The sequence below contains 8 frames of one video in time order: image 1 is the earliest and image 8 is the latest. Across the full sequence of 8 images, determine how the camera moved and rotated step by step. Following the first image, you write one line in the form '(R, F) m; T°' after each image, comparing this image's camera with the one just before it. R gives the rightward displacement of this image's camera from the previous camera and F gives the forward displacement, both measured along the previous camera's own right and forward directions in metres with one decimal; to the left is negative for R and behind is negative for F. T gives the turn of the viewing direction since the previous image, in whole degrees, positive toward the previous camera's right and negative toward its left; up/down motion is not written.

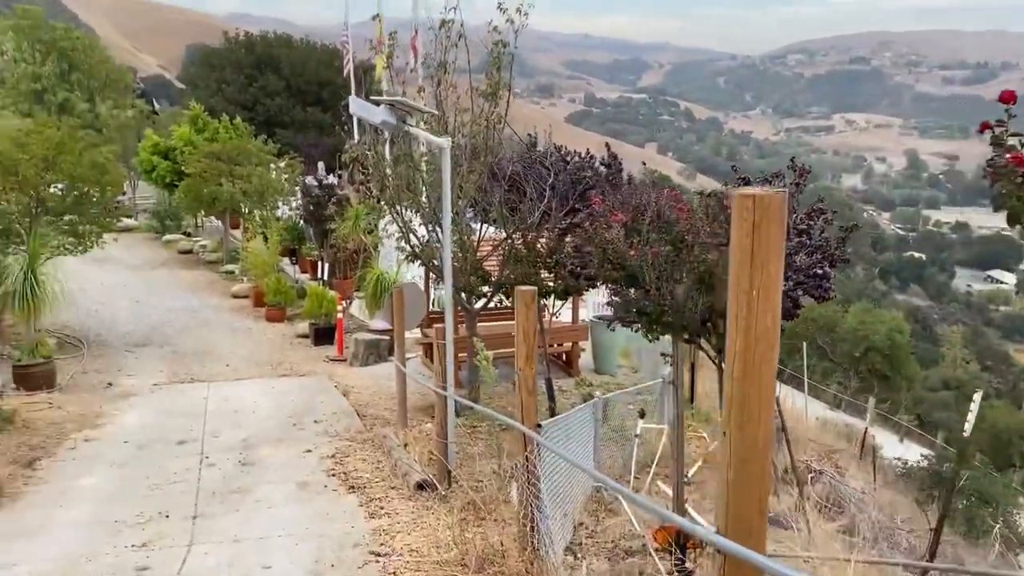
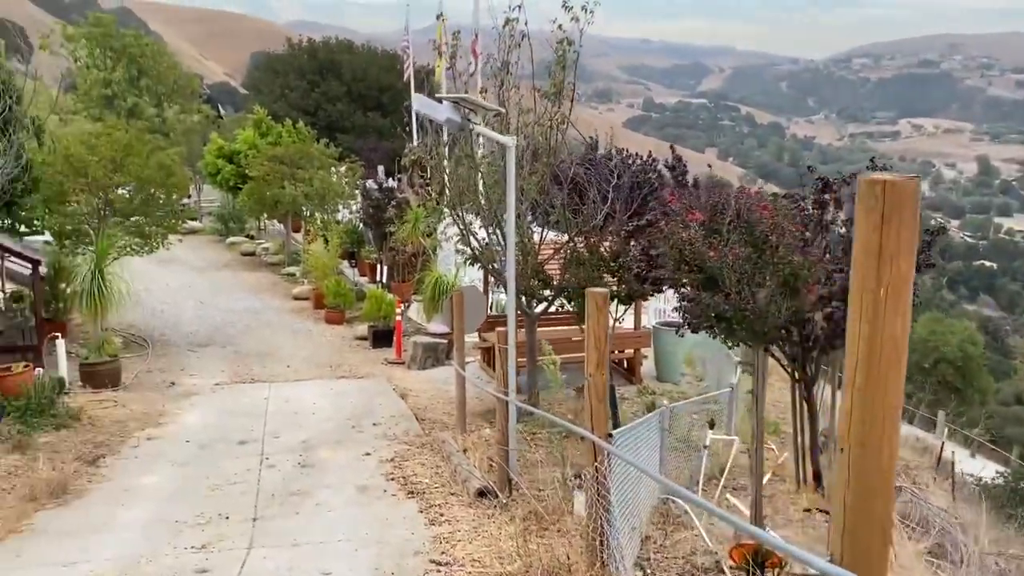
(-0.1, +0.1) m; -4°
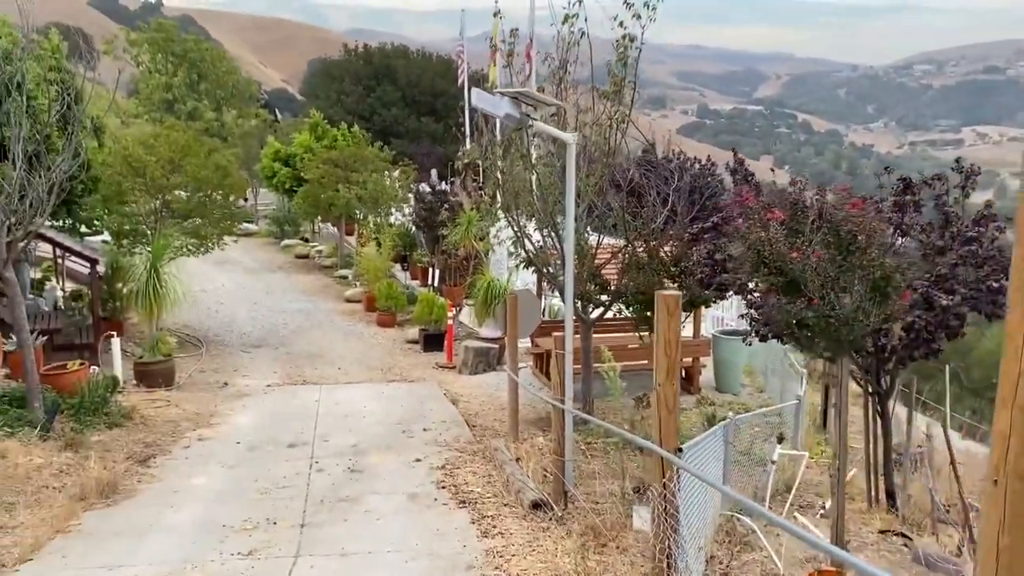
(0.0, +0.2) m; -3°
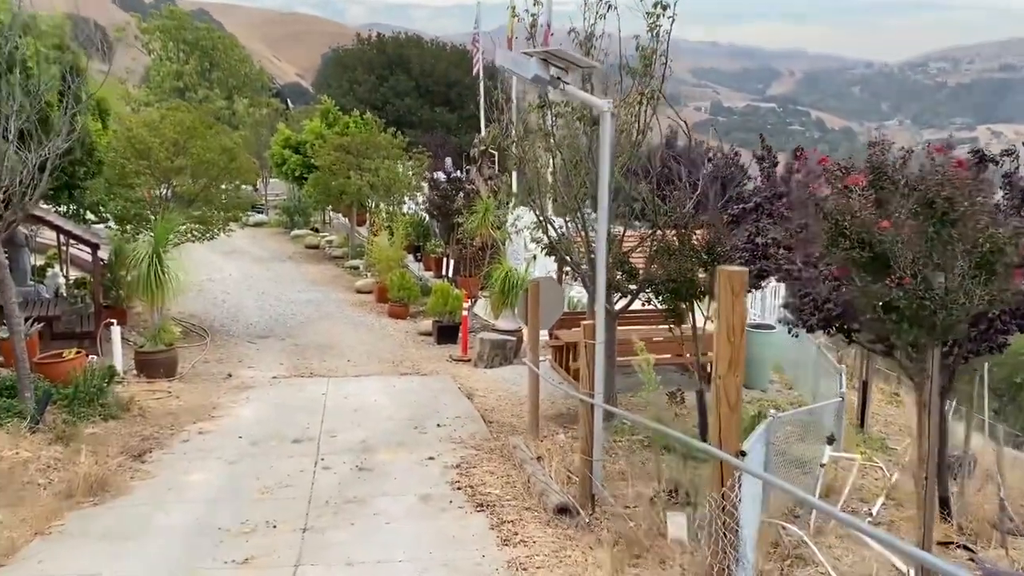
(-0.1, +0.5) m; -1°
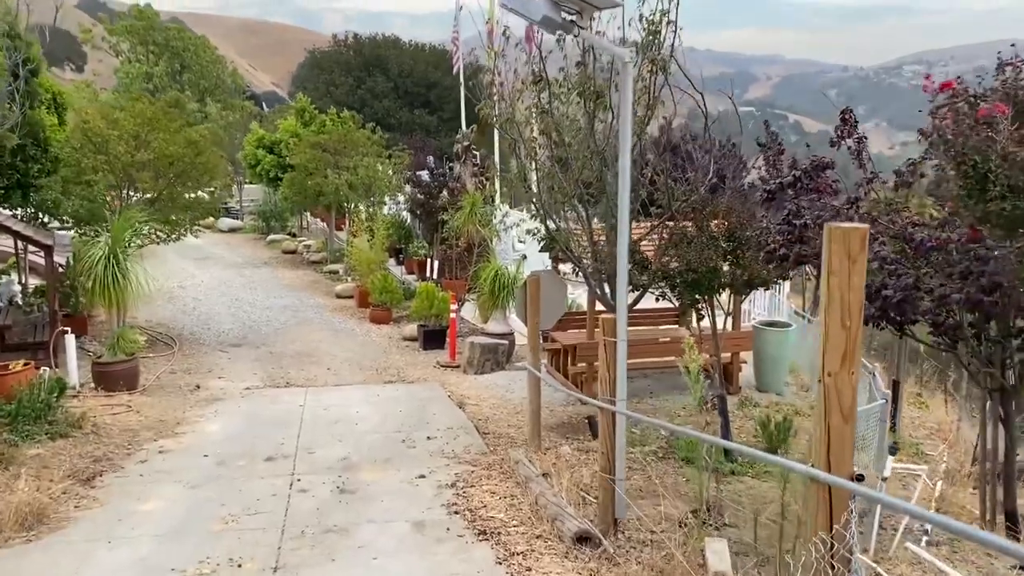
(-0.1, +0.7) m; +1°
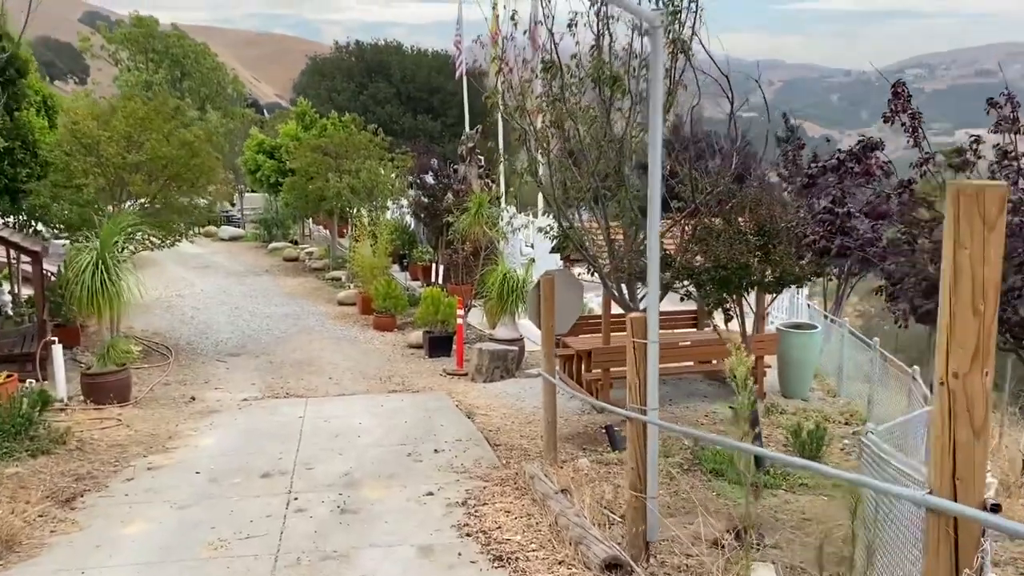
(-0.1, +0.4) m; 0°
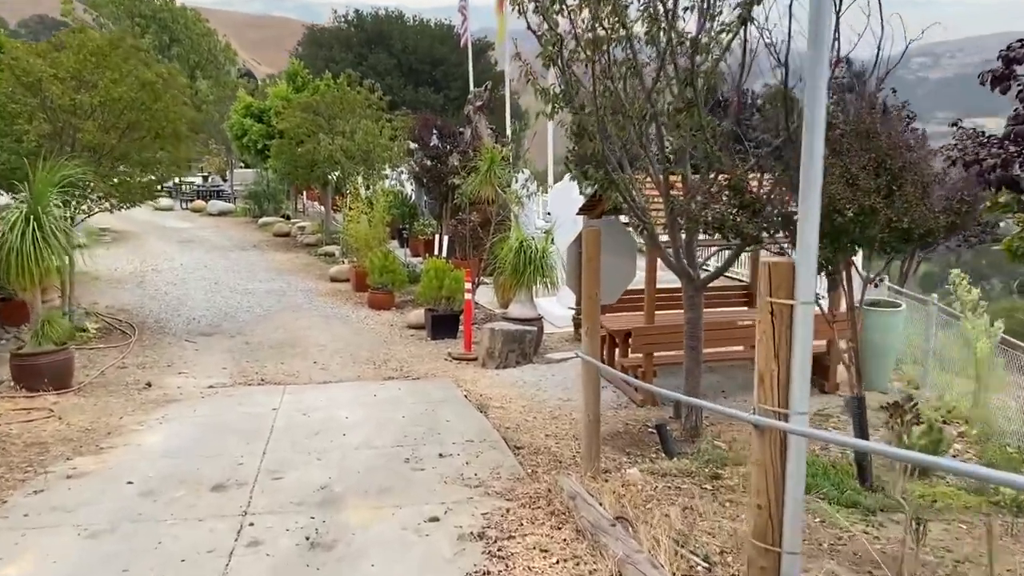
(-0.1, +1.4) m; 0°
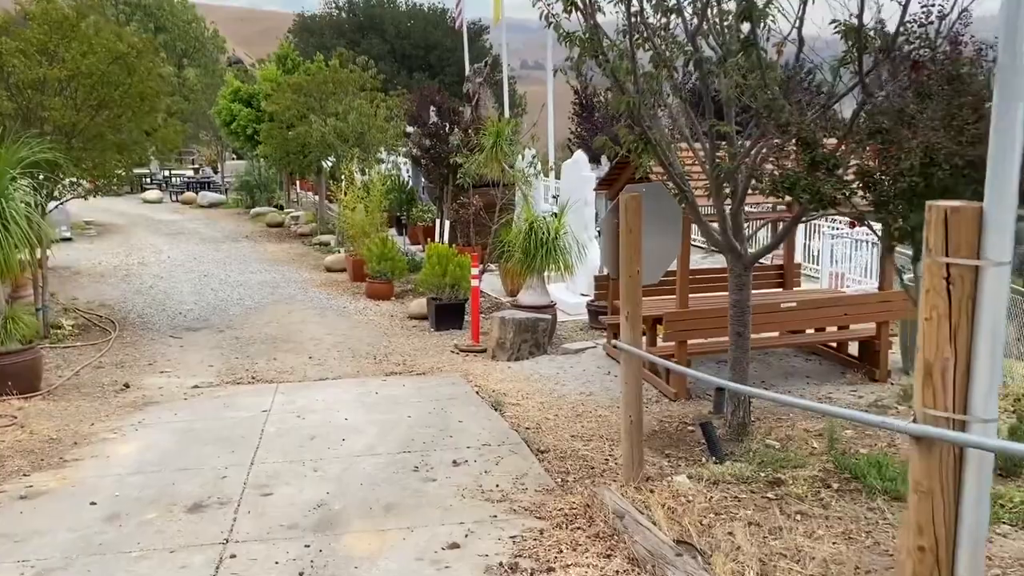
(-0.1, +0.6) m; 0°
